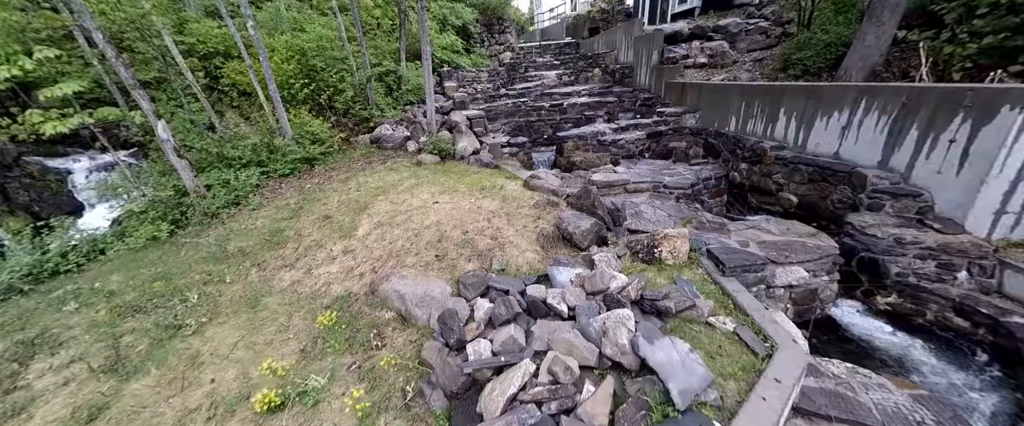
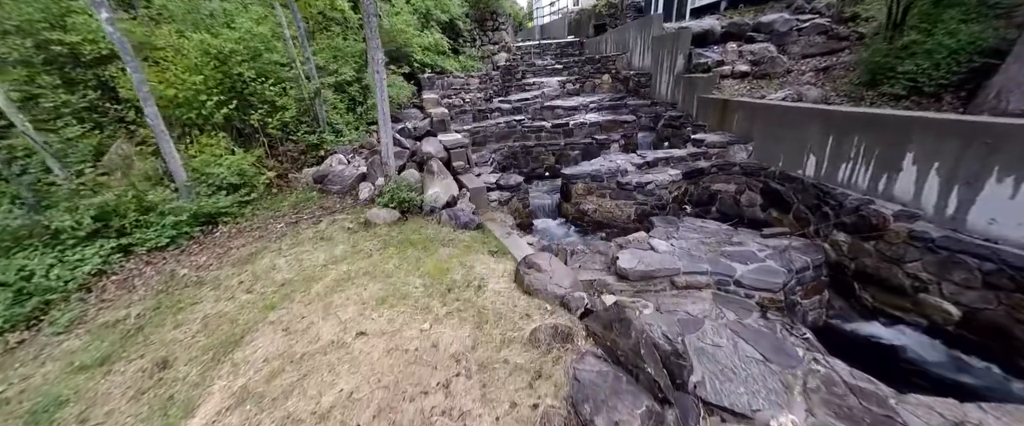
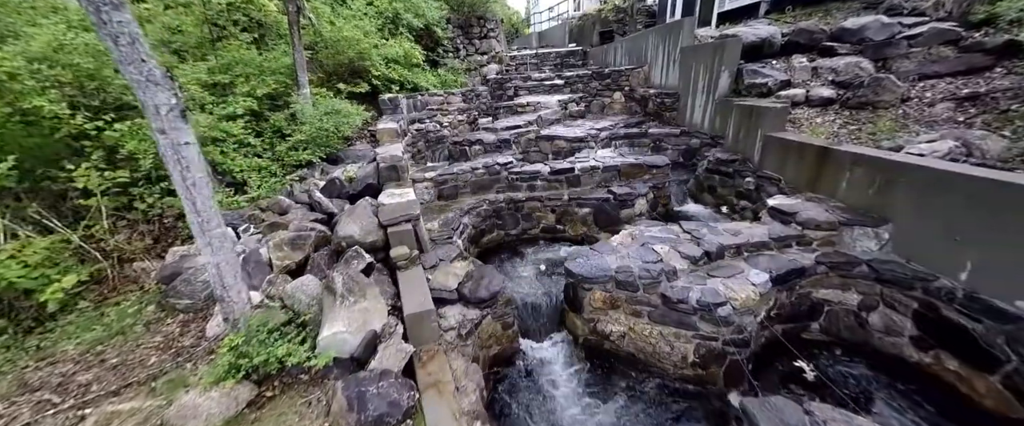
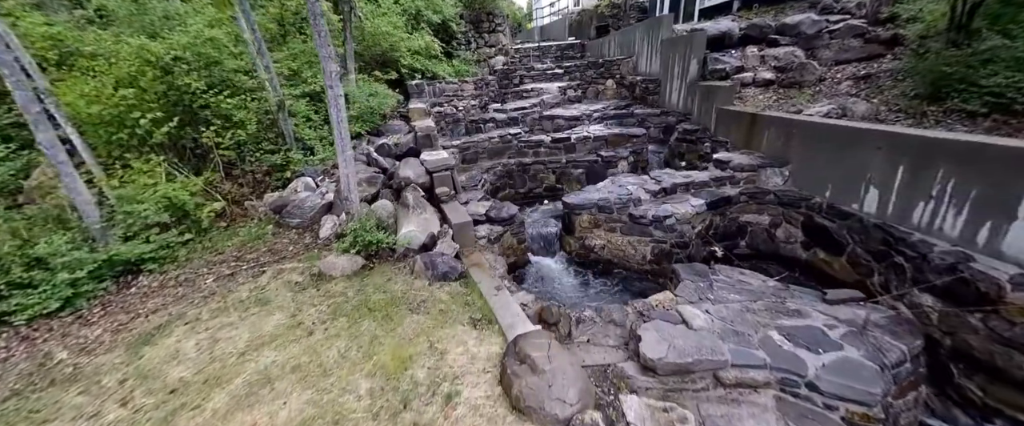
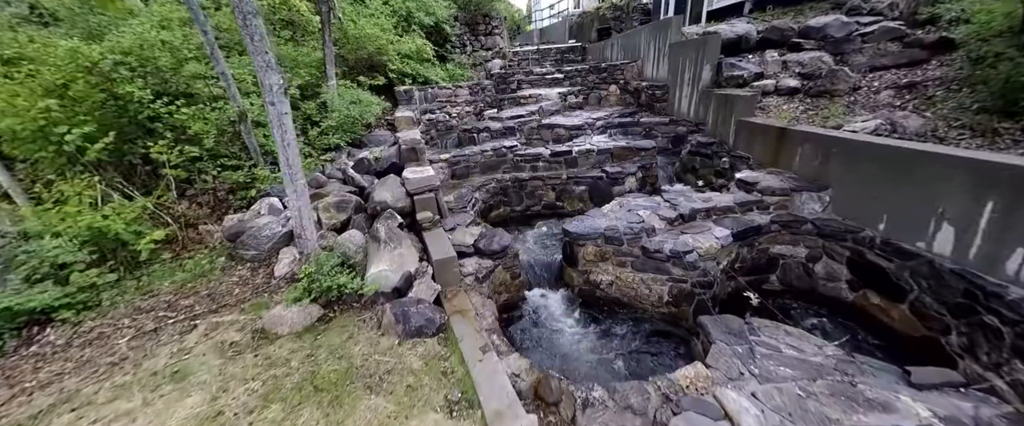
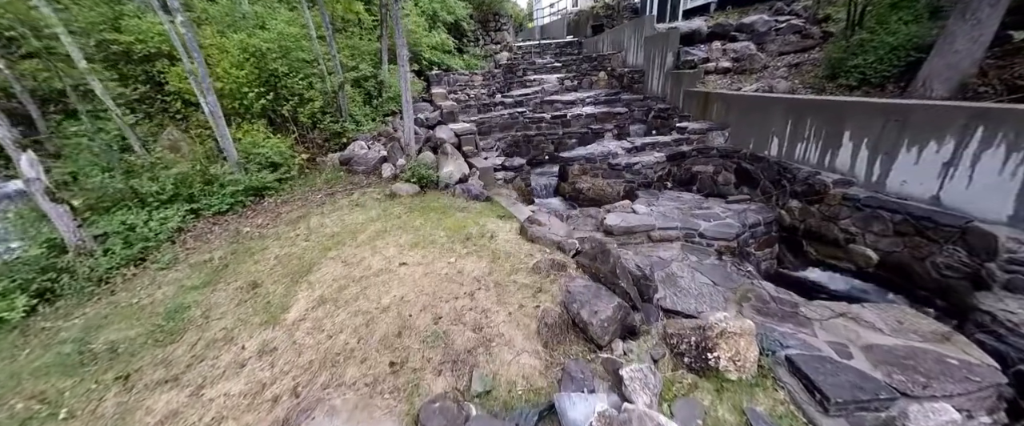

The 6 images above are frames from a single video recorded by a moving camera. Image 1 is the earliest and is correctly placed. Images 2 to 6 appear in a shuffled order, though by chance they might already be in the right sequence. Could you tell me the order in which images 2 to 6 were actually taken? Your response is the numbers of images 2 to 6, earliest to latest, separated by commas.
6, 2, 4, 5, 3
